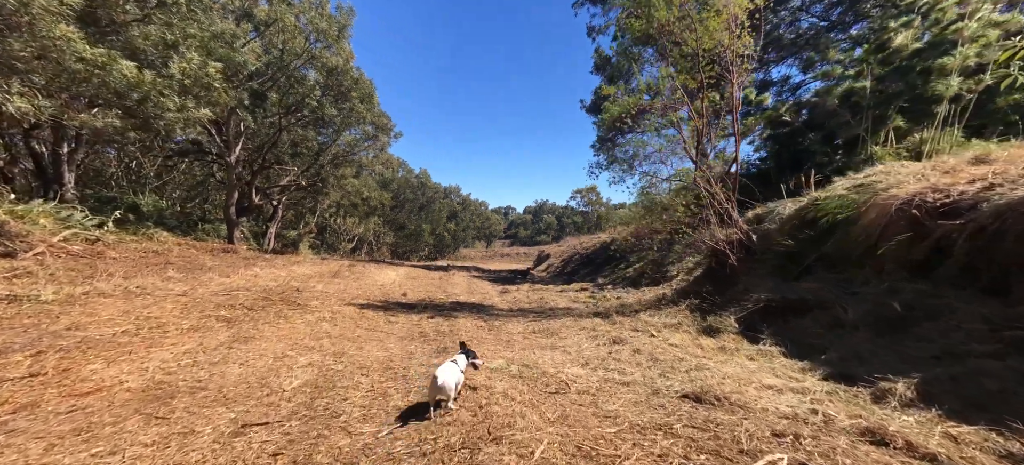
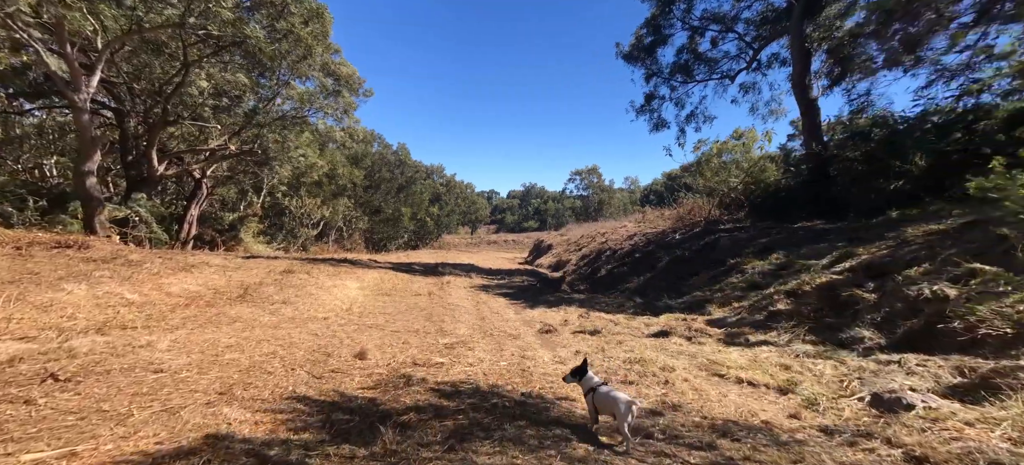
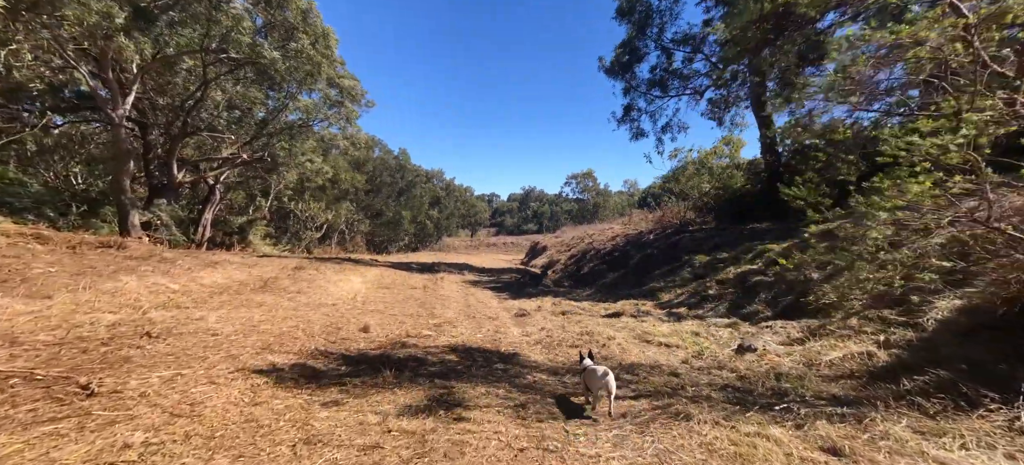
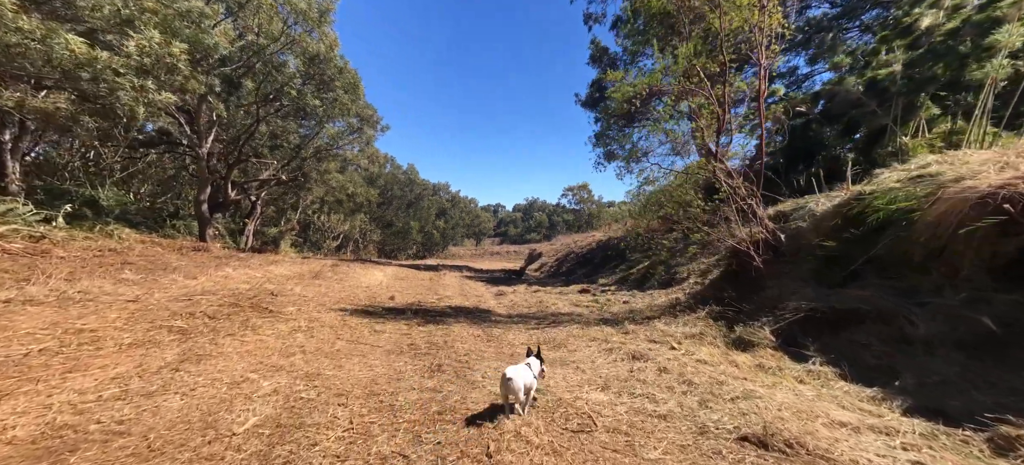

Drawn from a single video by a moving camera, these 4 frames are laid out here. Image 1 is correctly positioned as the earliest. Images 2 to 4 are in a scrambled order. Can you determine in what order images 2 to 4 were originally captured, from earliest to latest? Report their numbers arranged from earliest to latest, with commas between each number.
4, 3, 2
